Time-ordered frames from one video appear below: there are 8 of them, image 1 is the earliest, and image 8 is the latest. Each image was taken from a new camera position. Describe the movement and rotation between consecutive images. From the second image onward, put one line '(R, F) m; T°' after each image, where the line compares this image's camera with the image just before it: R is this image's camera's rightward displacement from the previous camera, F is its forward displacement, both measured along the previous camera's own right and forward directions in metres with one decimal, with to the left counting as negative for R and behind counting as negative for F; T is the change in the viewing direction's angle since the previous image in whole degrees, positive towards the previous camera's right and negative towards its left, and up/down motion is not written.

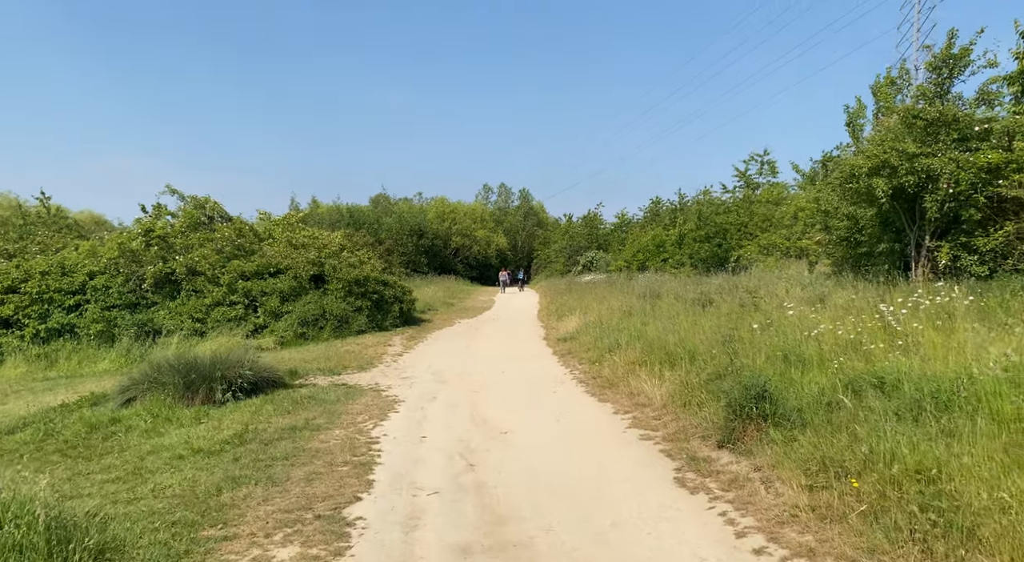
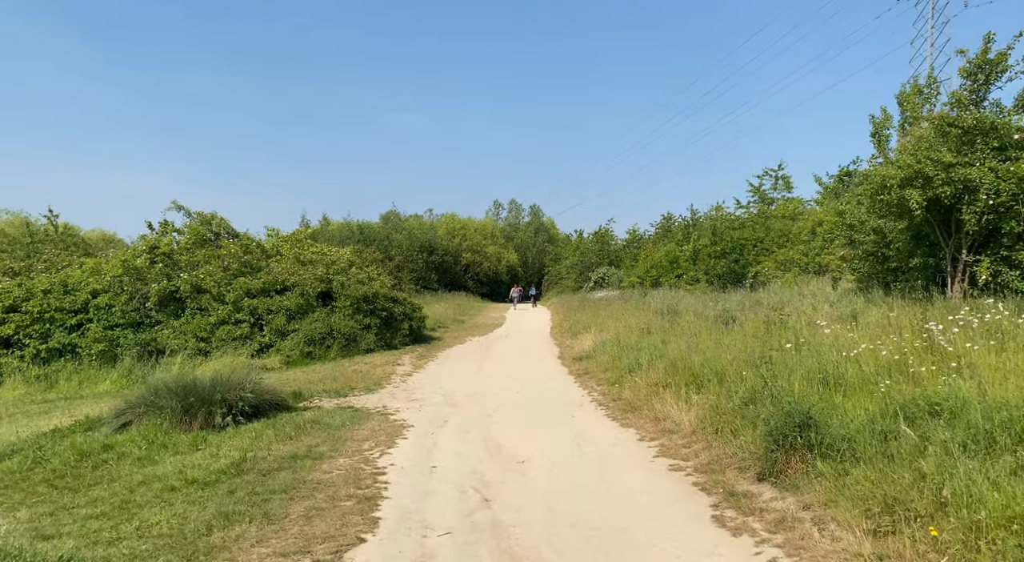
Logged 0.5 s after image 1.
(-0.1, +0.6) m; -1°
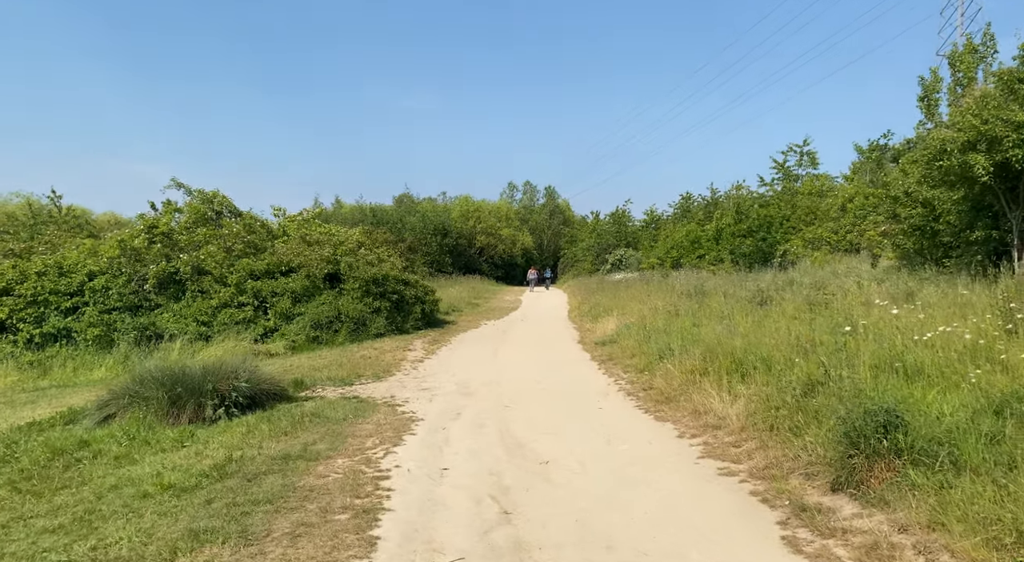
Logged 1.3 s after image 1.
(-0.1, +1.1) m; -1°
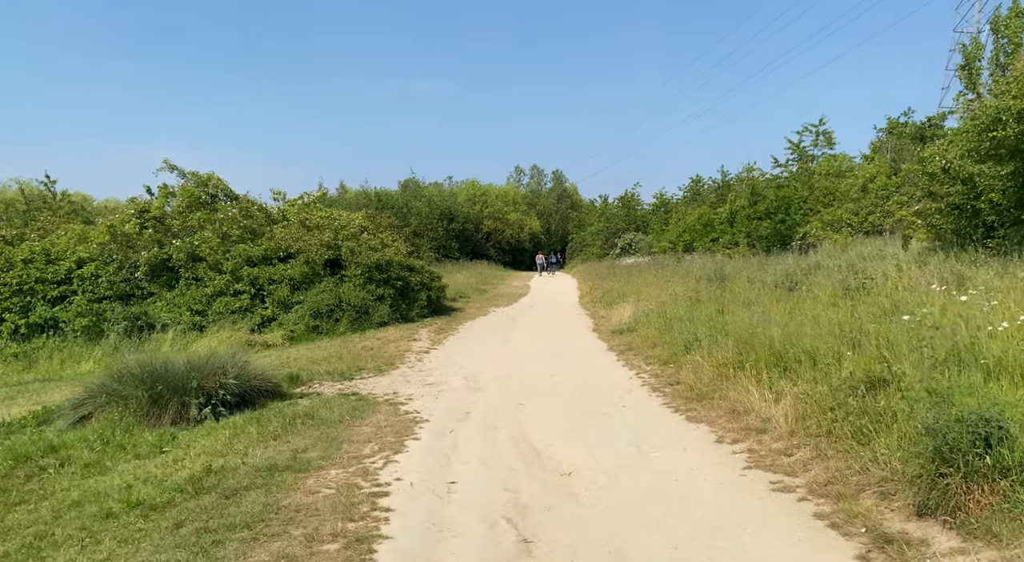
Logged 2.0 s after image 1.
(-0.1, +1.0) m; 0°
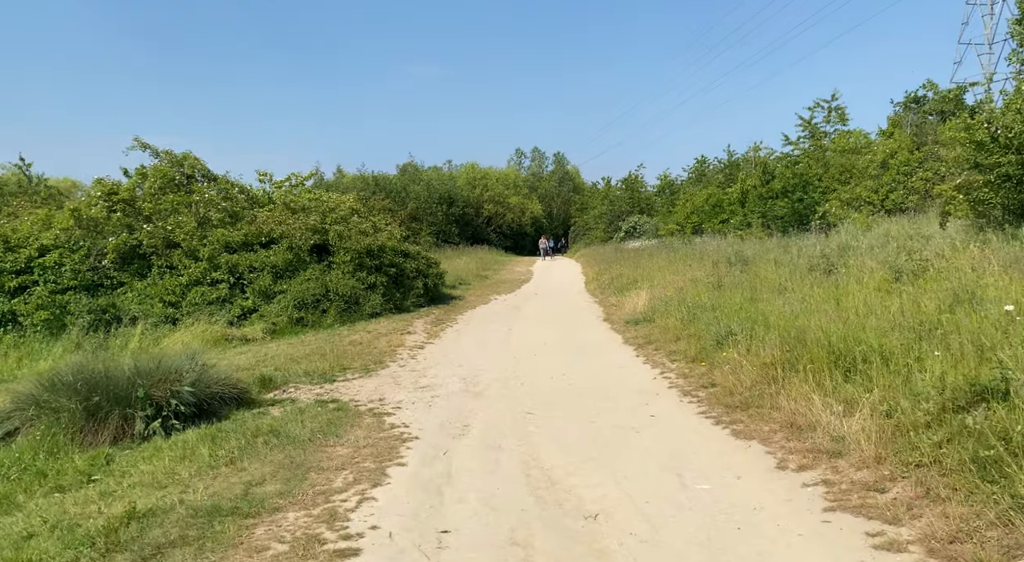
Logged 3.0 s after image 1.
(0.0, +1.5) m; 0°
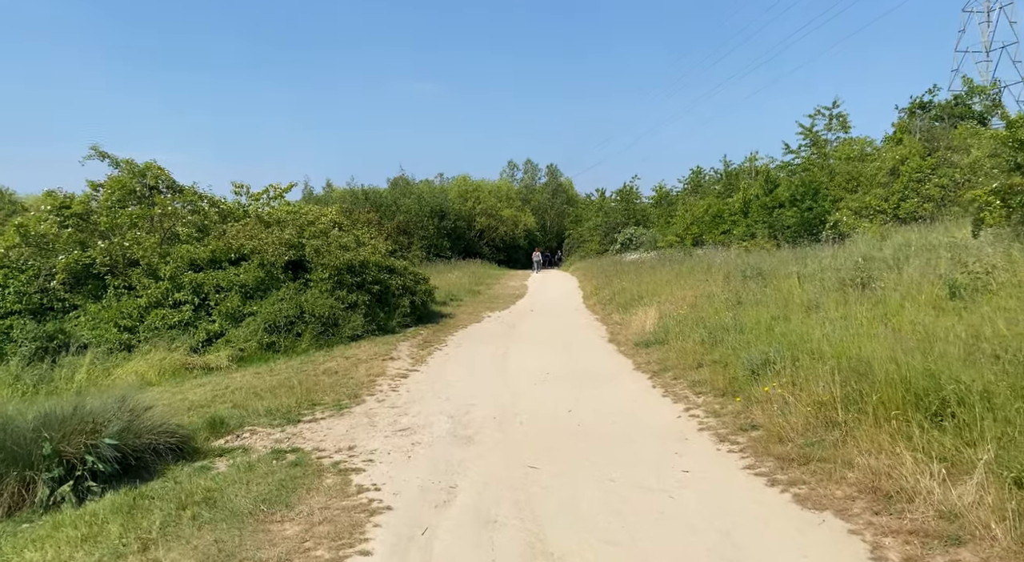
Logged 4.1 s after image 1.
(0.0, +1.5) m; 0°
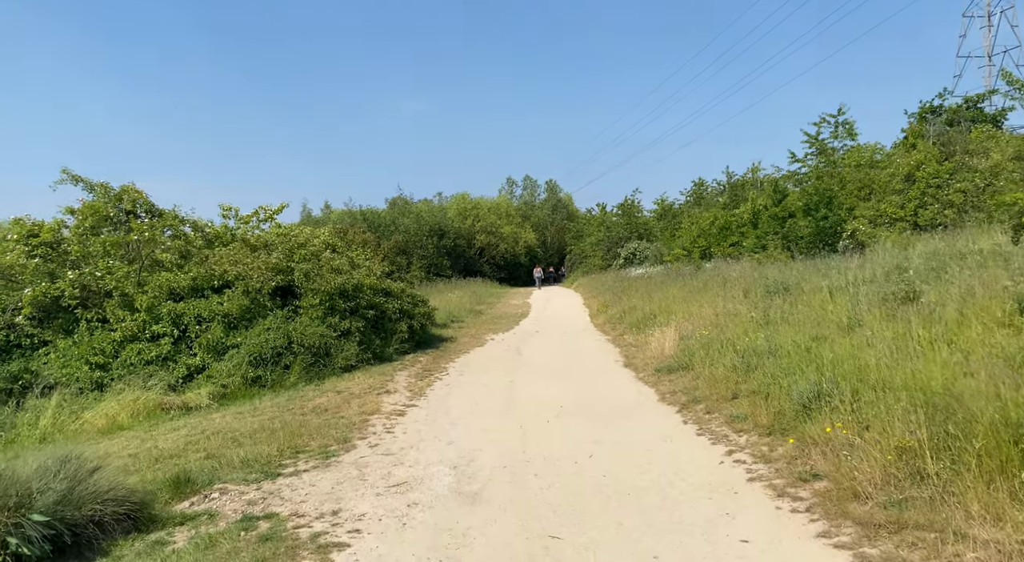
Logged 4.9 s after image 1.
(-0.1, +1.1) m; 0°
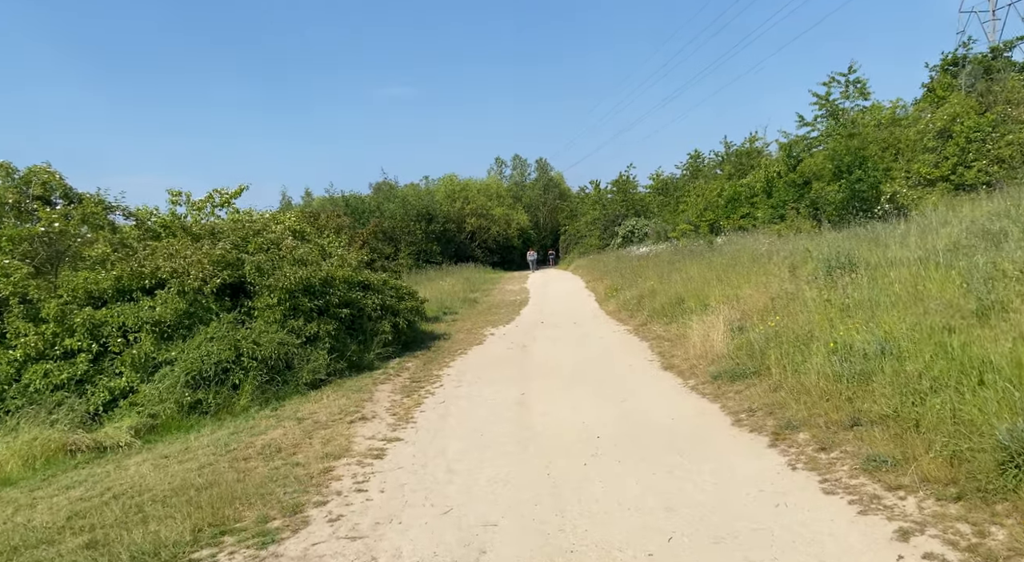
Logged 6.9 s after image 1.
(-0.2, +2.7) m; +1°
